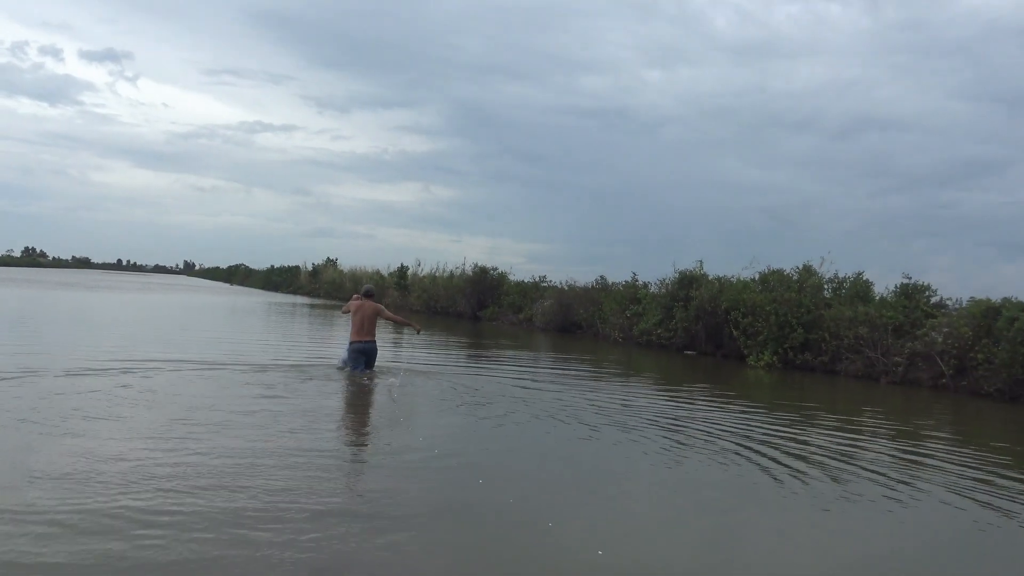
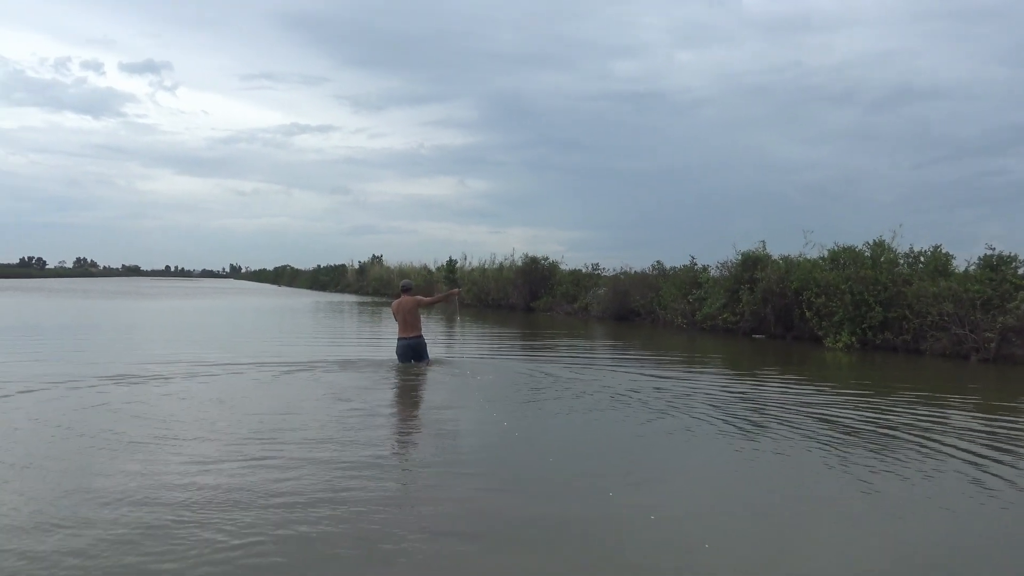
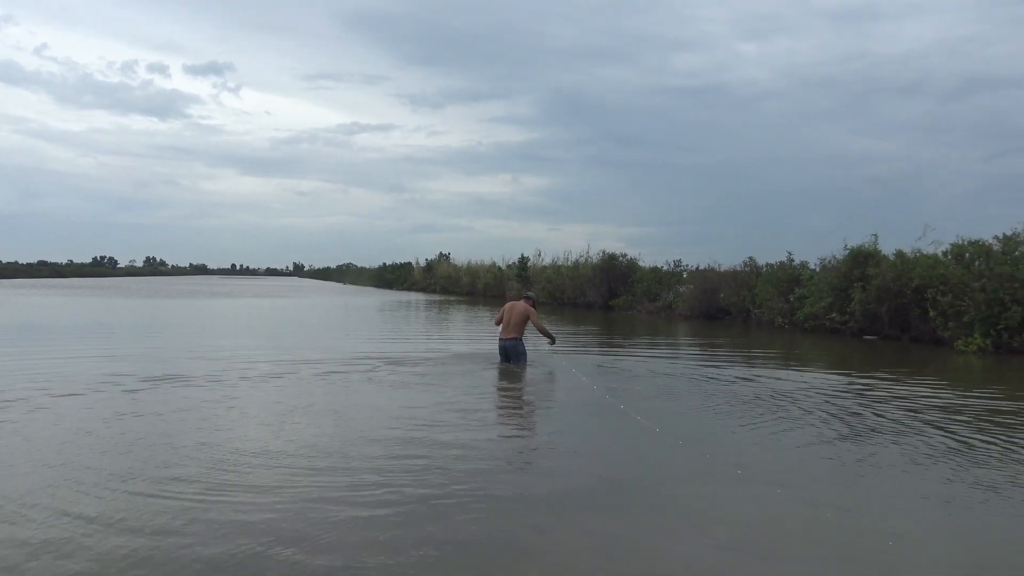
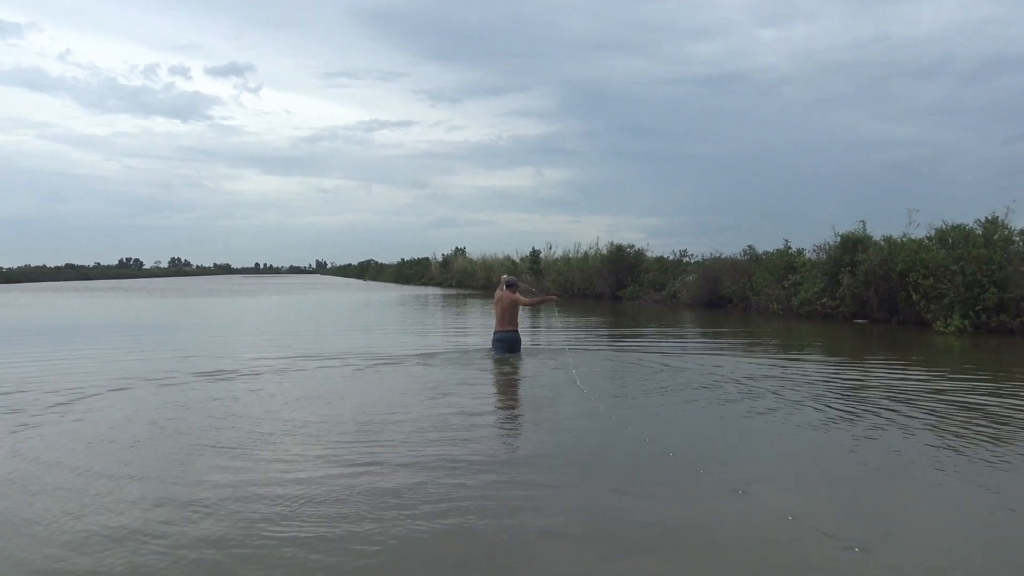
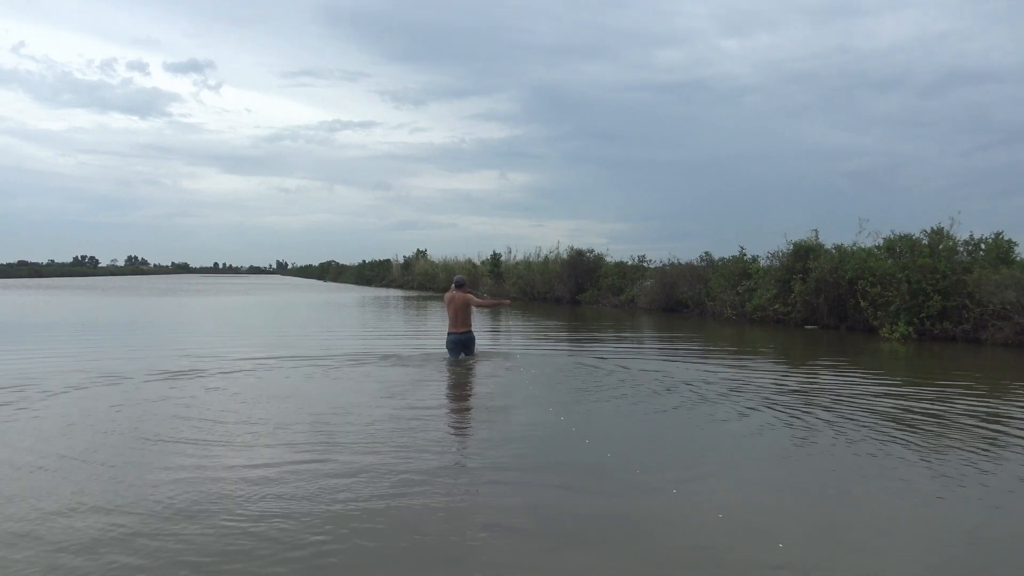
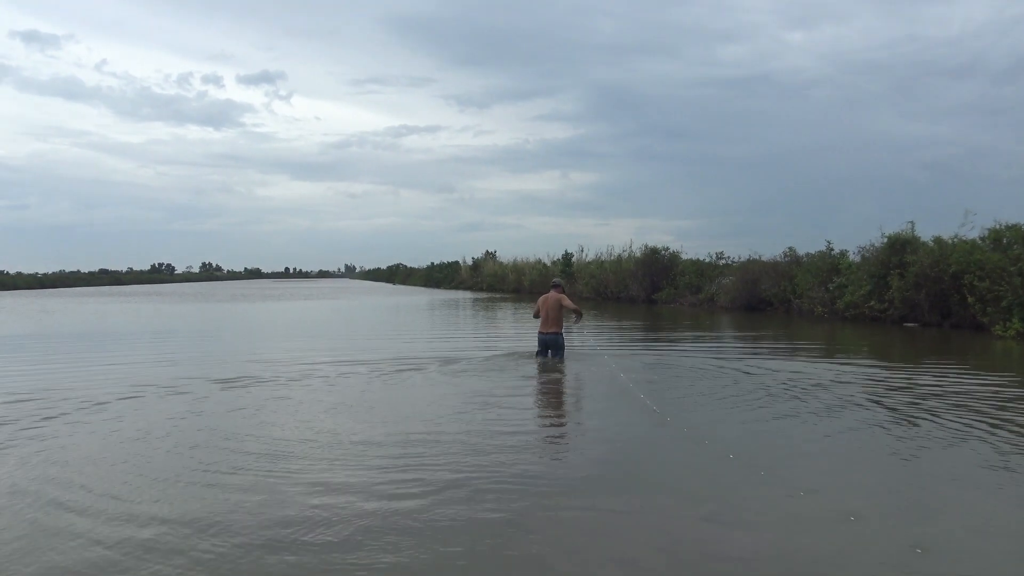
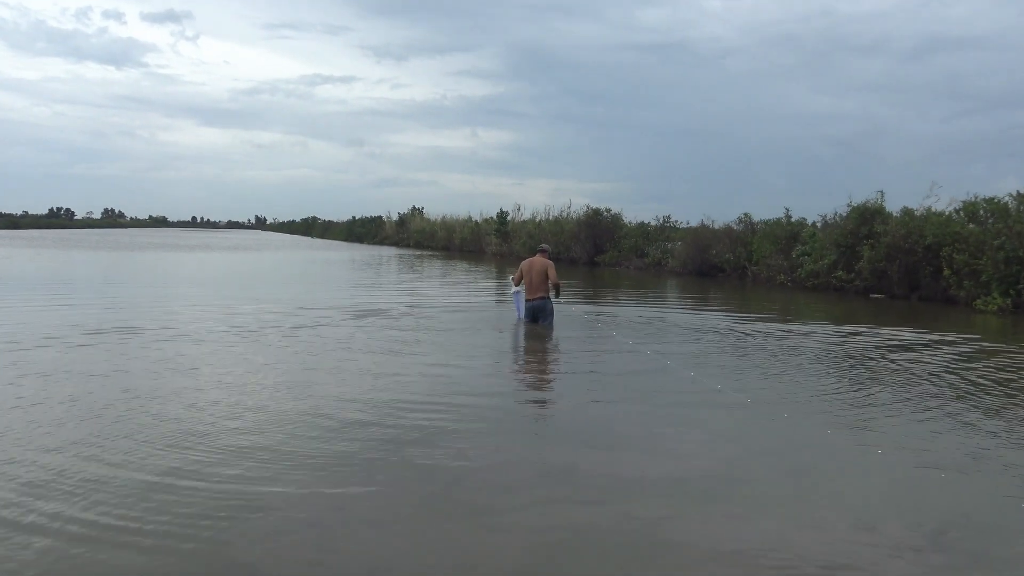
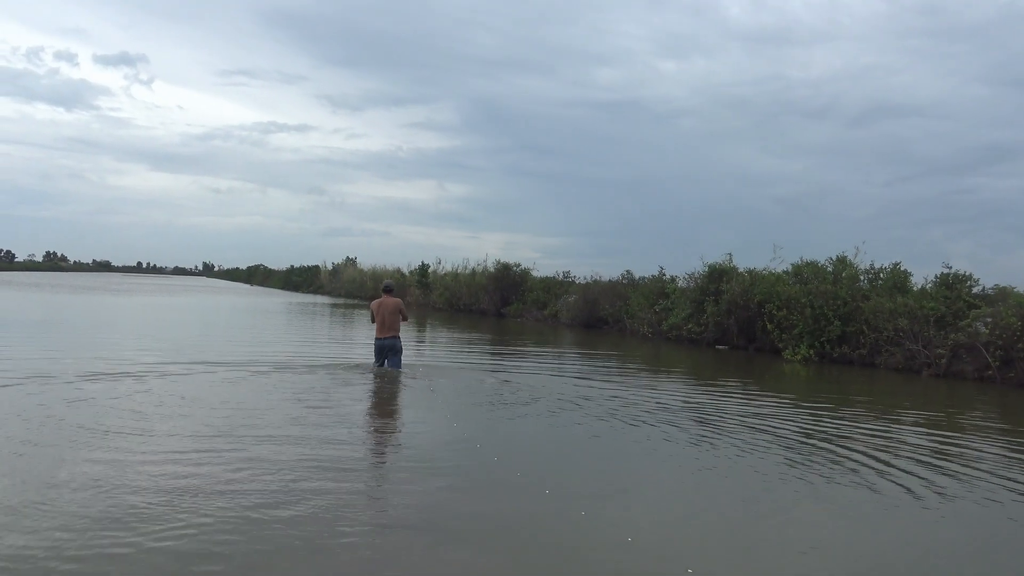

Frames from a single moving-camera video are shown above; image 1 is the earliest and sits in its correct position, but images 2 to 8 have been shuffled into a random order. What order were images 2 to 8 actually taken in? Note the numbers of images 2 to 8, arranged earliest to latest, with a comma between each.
8, 2, 5, 4, 6, 3, 7
